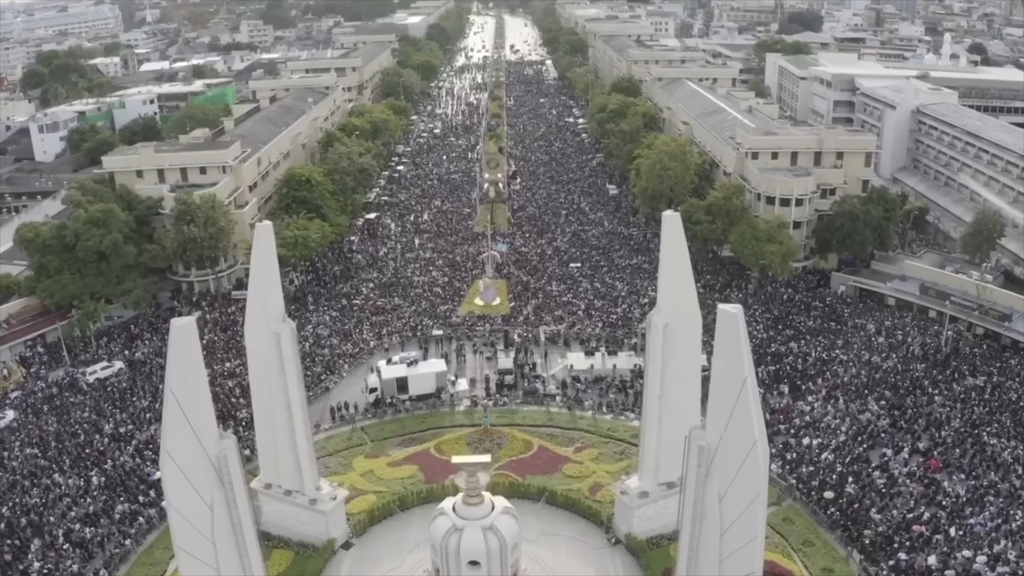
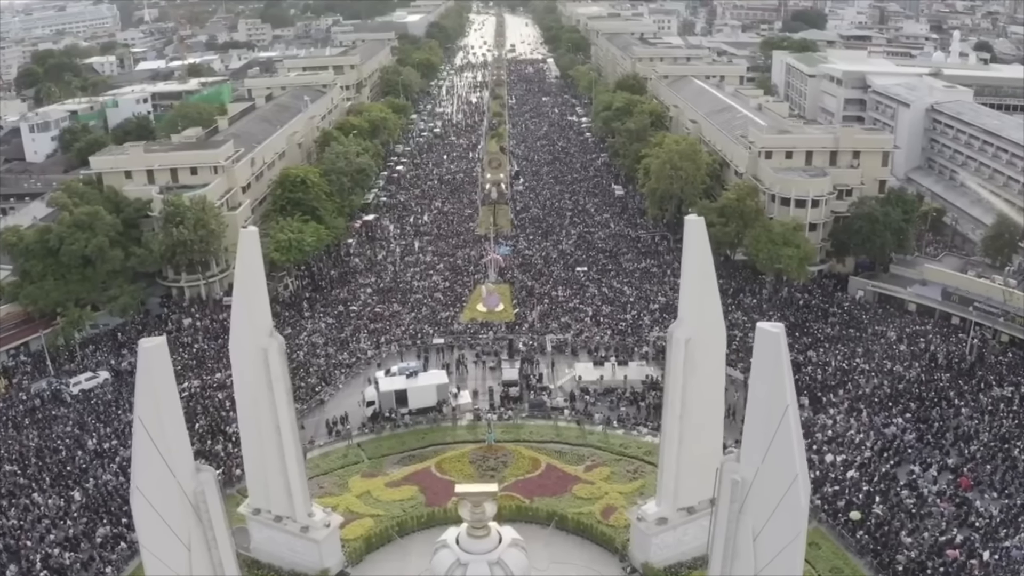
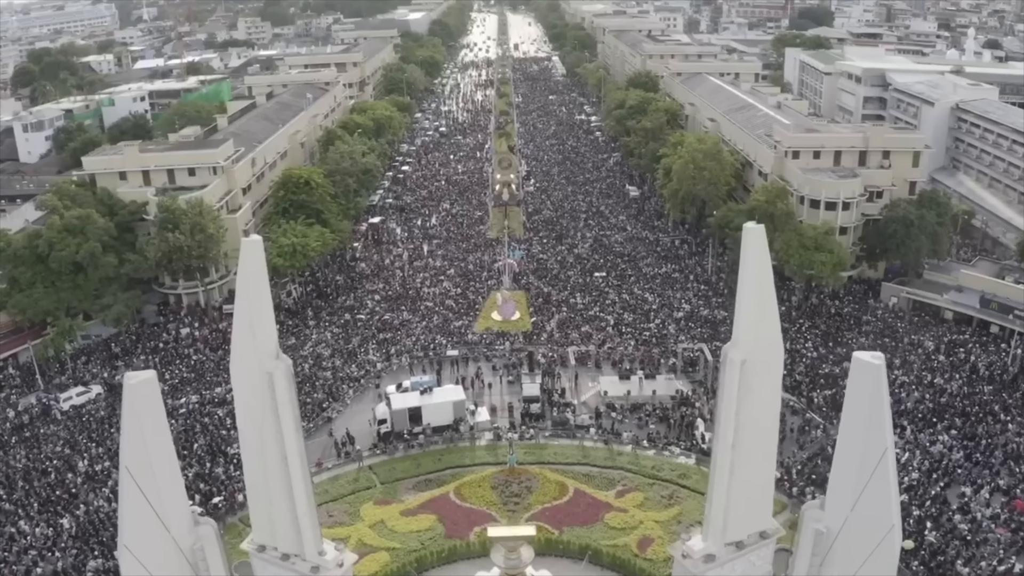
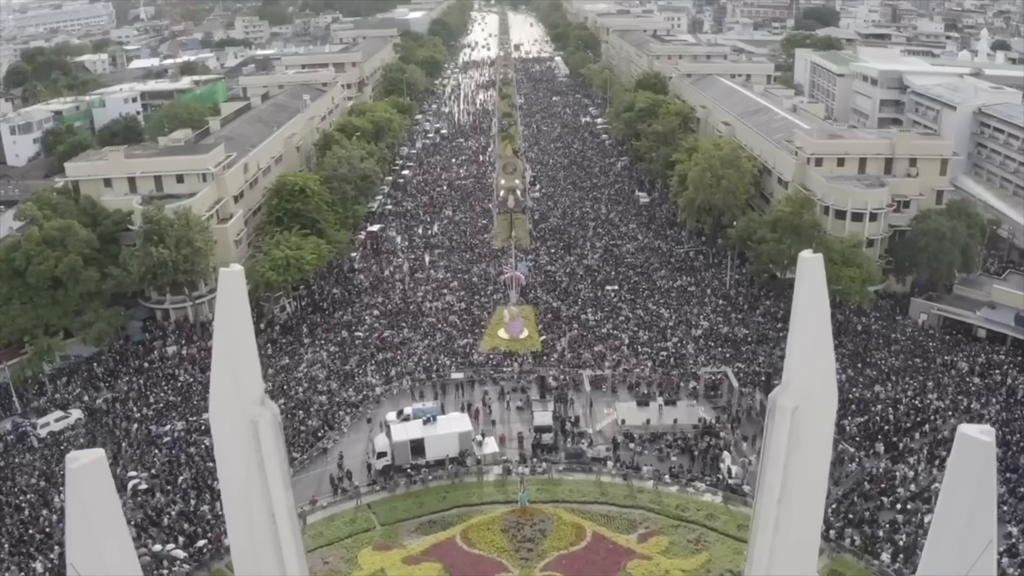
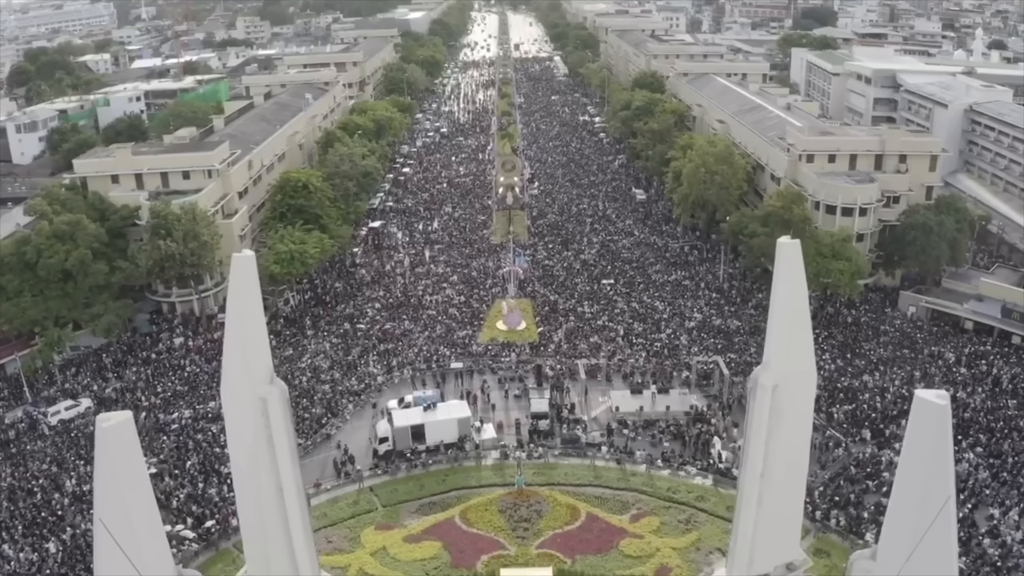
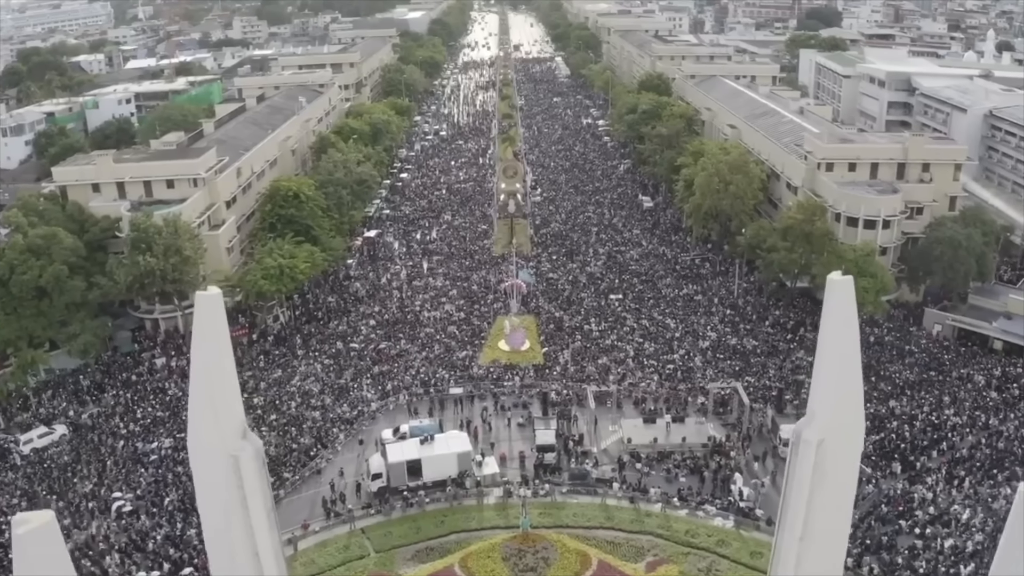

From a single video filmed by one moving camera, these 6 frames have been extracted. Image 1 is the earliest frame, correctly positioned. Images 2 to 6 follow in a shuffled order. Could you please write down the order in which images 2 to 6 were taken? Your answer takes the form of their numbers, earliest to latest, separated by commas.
2, 3, 5, 4, 6
